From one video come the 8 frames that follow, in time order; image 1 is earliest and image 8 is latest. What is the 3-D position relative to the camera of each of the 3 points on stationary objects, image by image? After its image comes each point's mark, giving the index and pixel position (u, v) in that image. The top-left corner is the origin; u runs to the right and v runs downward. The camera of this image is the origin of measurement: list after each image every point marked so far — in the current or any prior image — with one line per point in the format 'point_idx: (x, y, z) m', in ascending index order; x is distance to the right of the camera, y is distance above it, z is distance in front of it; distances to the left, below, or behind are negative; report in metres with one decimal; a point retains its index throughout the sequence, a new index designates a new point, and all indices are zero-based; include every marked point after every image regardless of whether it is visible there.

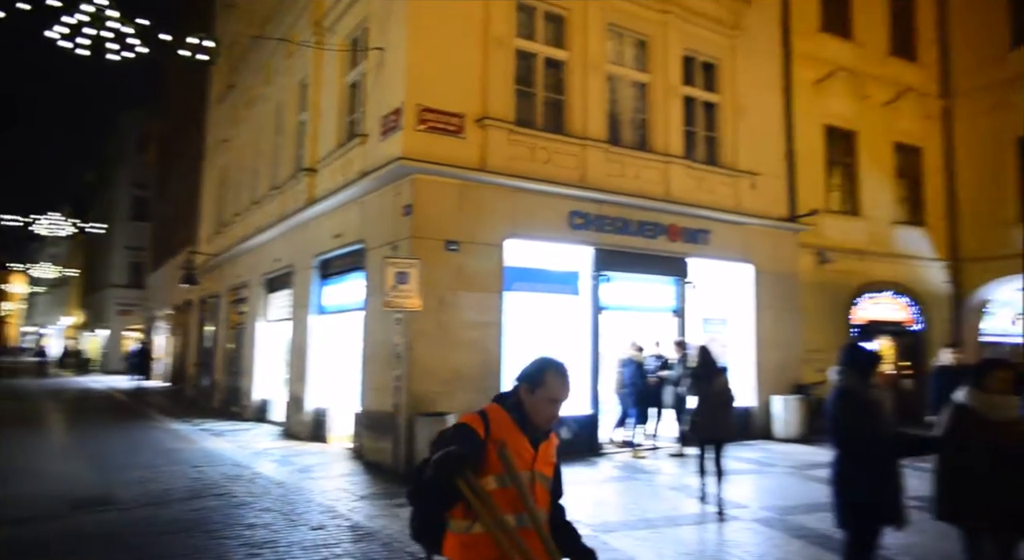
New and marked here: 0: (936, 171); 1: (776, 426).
0: (+9.8, +2.5, +16.9) m
1: (+4.7, -2.5, +13.0) m
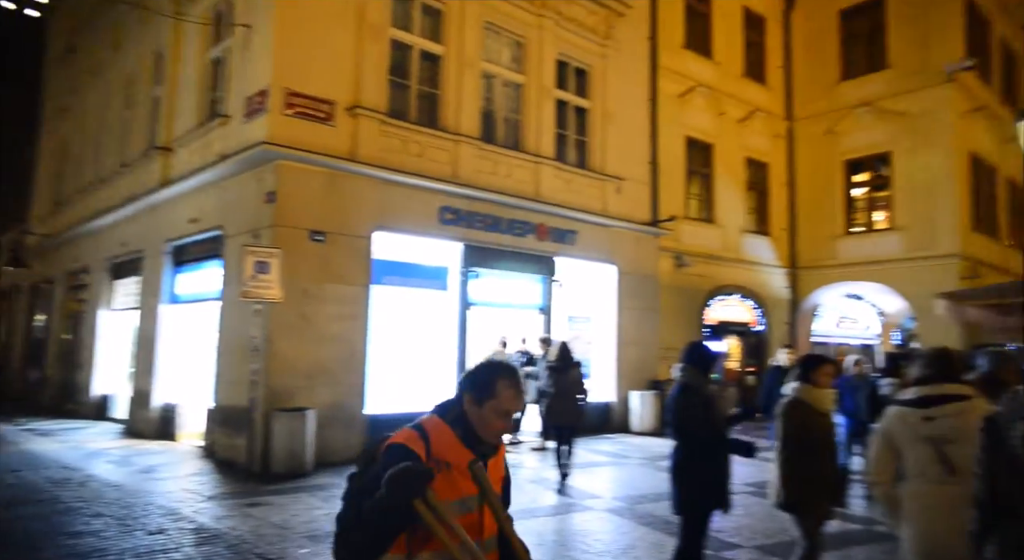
0: (+6.7, +2.4, +18.5) m
1: (+2.2, -2.6, +13.6) m
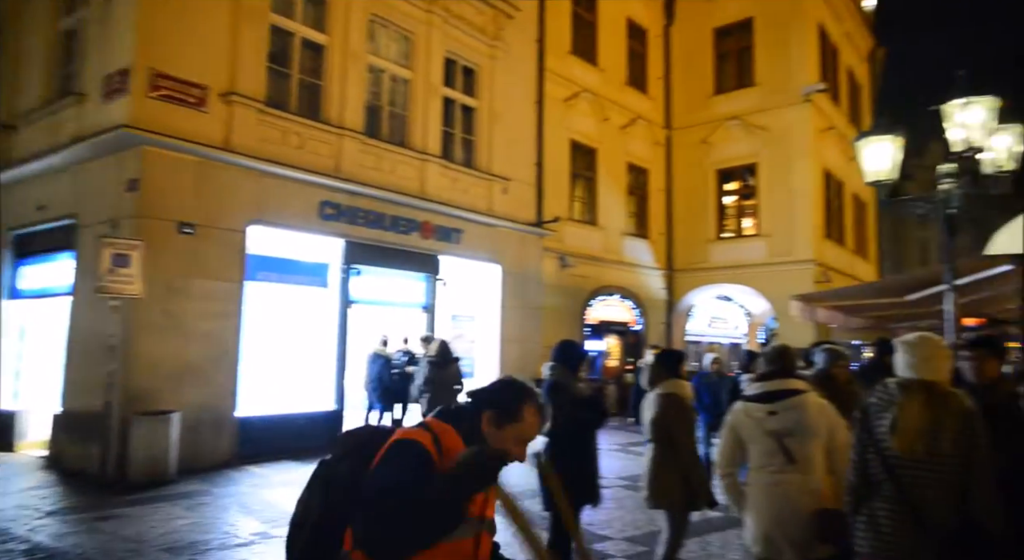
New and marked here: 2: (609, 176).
0: (+3.8, +2.3, +19.2) m
1: (+0.1, -2.6, +13.8) m
2: (+2.3, +2.4, +17.5) m
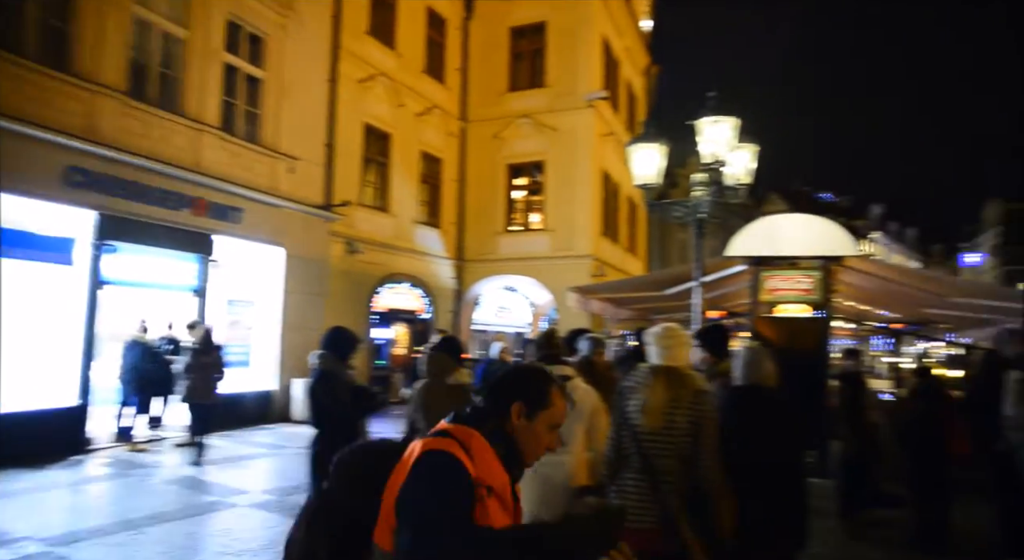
0: (-1.6, +2.6, +19.4) m
1: (-3.8, -2.3, +13.2) m
2: (-2.6, +2.7, +17.3) m
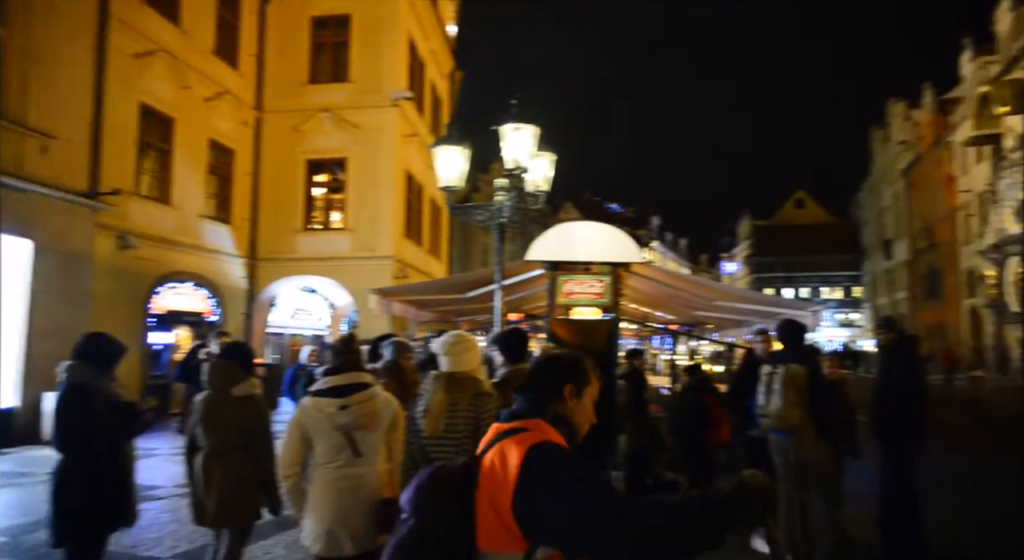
0: (-6.5, +2.6, +17.8) m
1: (-7.1, -2.2, +11.2) m
2: (-6.9, +2.7, +15.5) m
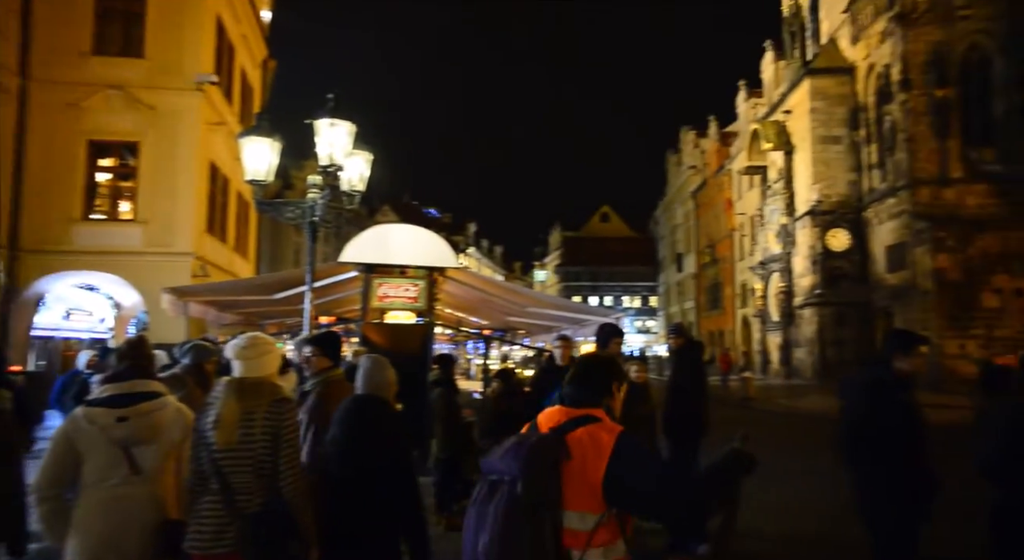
0: (-10.6, +2.8, +14.5) m
1: (-9.7, -2.0, +7.9) m
2: (-10.4, +3.0, +12.2) m
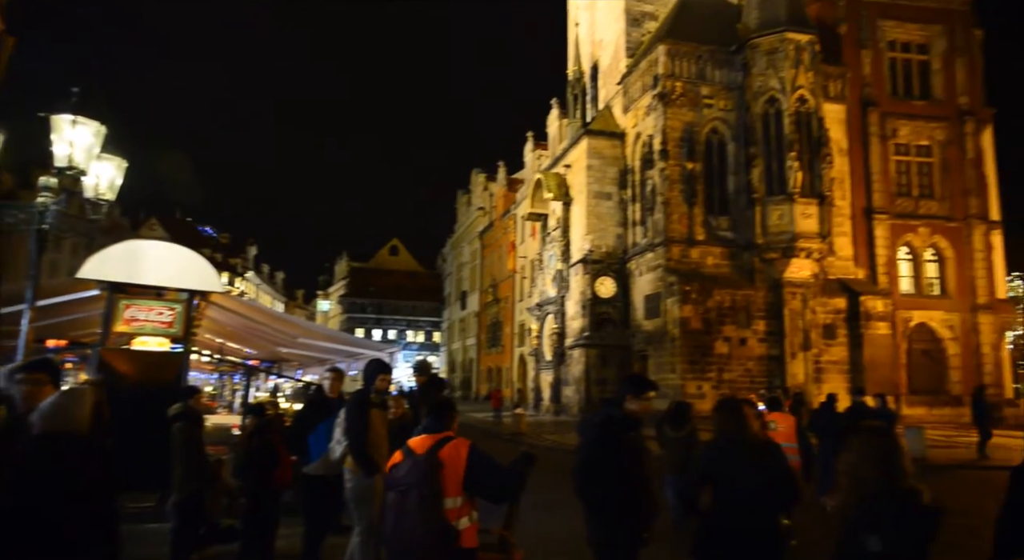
0: (-15.6, +2.8, +11.0) m
1: (-13.1, -1.8, +4.7) m
2: (-14.8, +3.1, +8.9) m
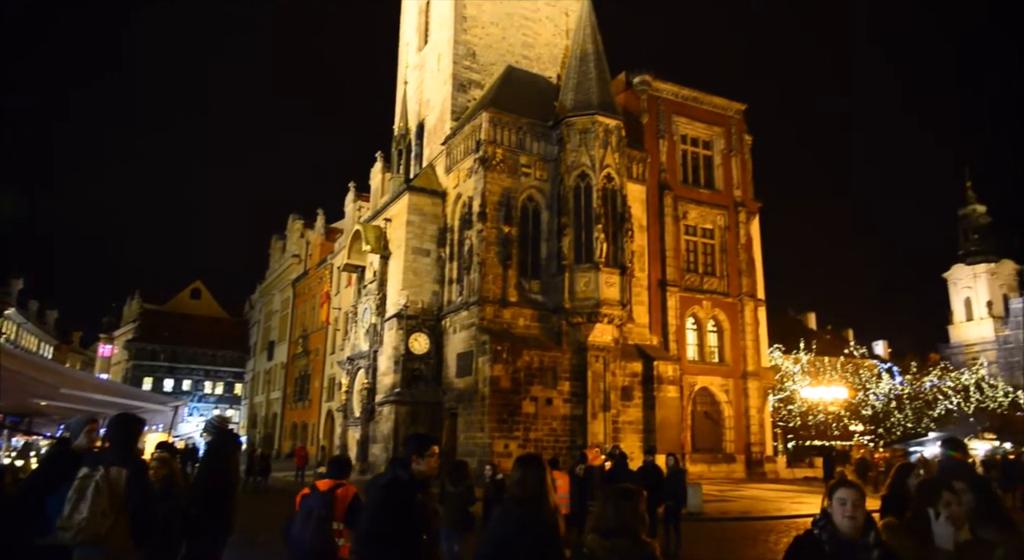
0: (-19.0, +2.6, +8.3) m
1: (-15.3, -1.7, +2.4) m
2: (-17.7, +2.9, +6.4) m
